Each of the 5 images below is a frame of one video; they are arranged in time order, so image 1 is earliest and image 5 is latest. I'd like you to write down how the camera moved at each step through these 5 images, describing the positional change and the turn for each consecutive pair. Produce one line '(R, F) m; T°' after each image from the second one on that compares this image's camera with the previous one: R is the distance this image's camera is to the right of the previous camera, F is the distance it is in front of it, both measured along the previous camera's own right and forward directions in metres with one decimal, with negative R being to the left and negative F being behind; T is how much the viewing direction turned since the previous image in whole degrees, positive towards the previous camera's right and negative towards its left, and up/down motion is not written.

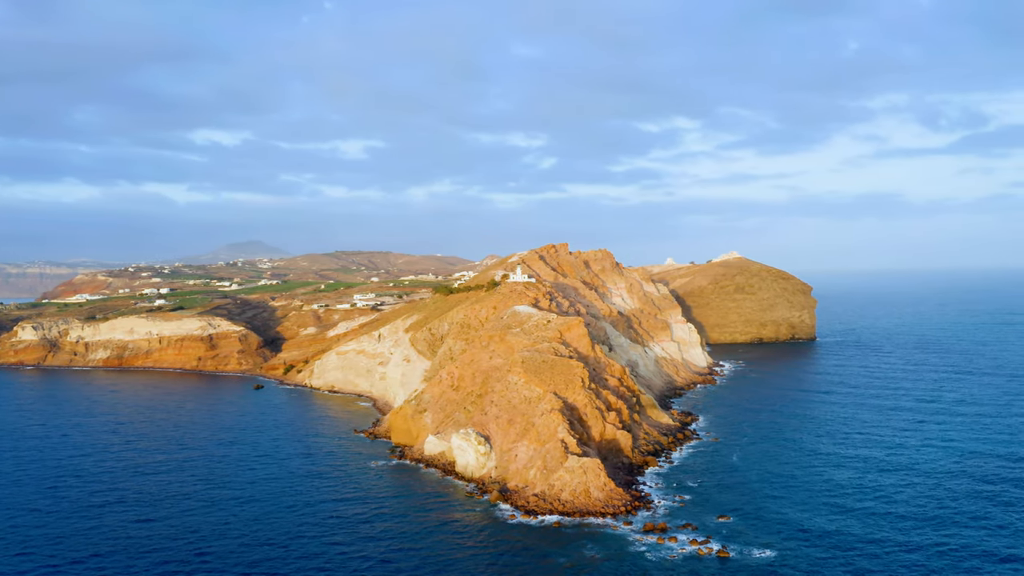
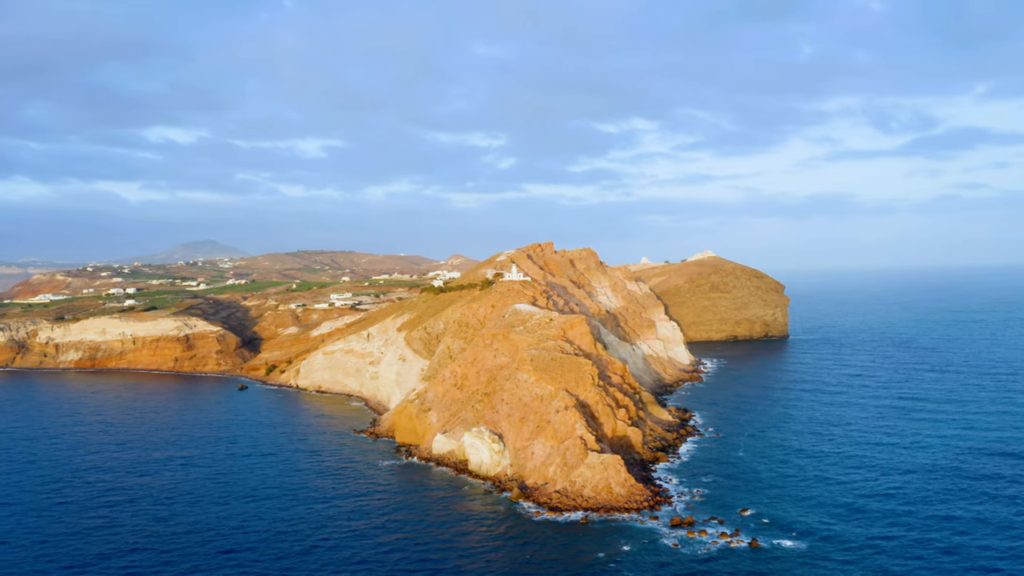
(-2.5, -0.1) m; +2°
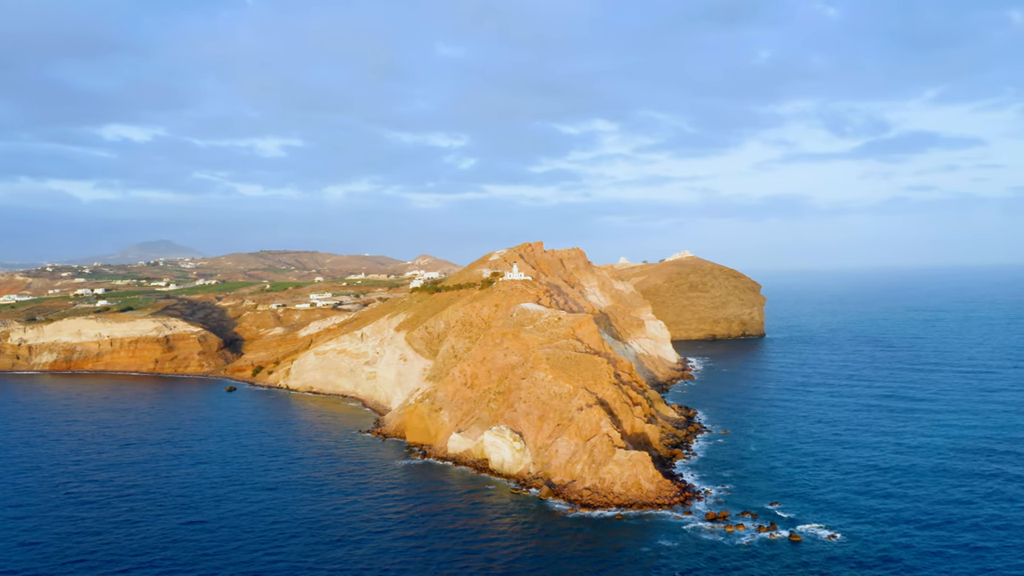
(-2.8, -0.1) m; +2°
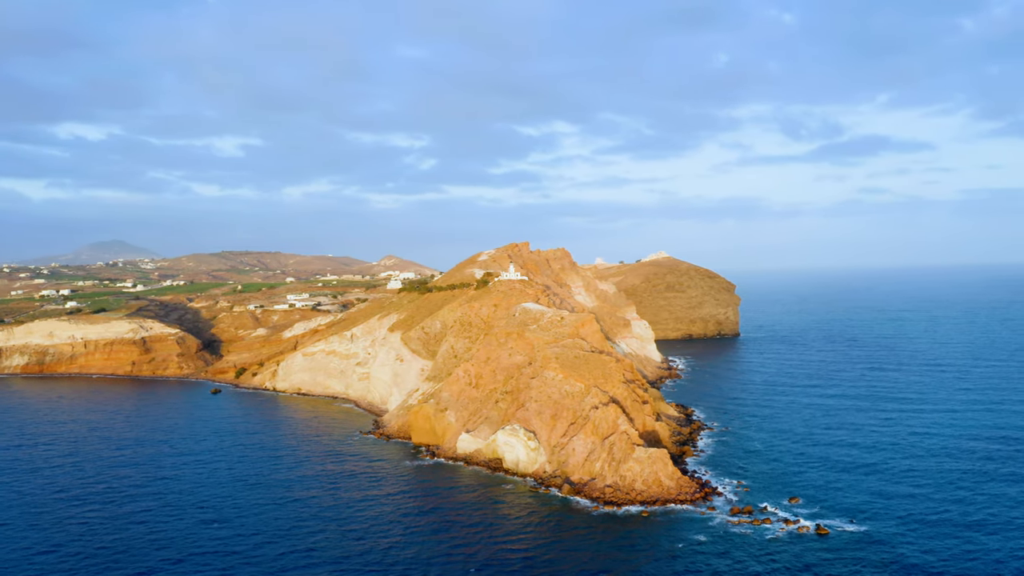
(-2.5, -0.1) m; +2°
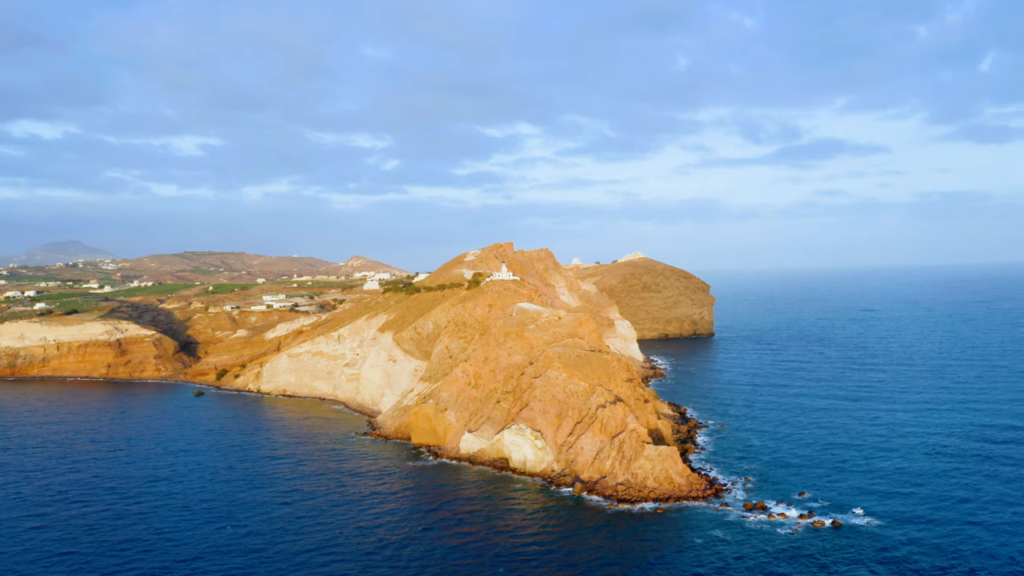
(-2.0, -0.1) m; +2°
